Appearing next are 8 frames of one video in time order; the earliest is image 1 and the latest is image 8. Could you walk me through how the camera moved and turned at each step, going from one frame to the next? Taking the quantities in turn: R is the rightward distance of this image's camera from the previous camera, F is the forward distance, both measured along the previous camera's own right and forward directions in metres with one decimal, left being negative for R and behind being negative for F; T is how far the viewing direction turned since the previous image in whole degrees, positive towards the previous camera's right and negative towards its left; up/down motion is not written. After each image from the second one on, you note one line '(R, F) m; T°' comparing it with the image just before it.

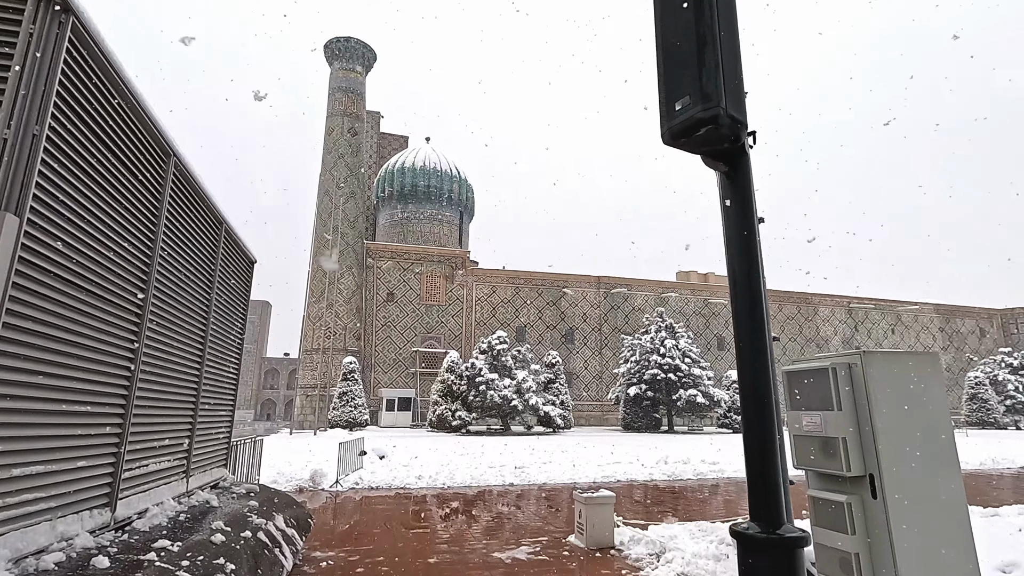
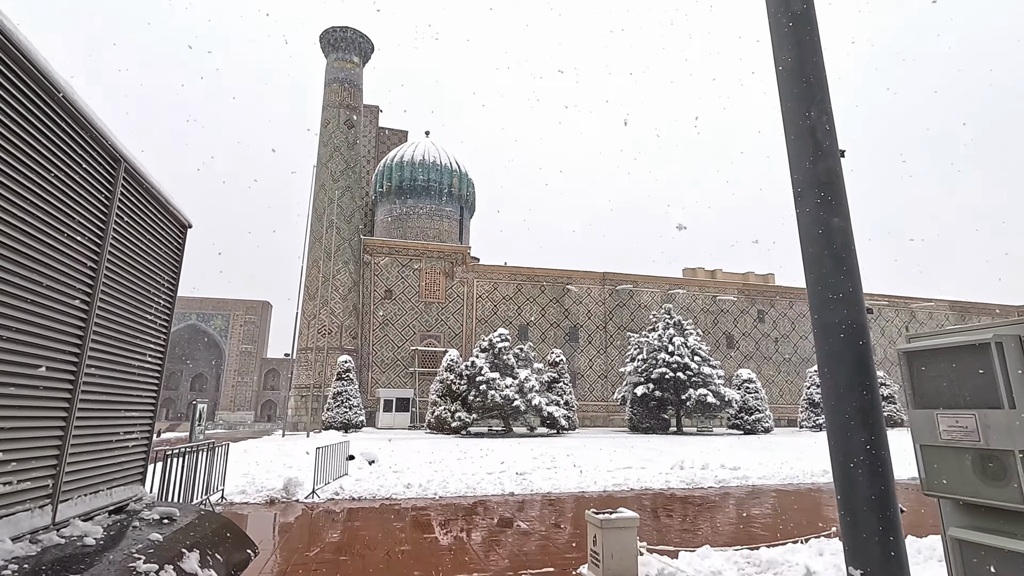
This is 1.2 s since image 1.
(0.0, +0.6) m; 0°
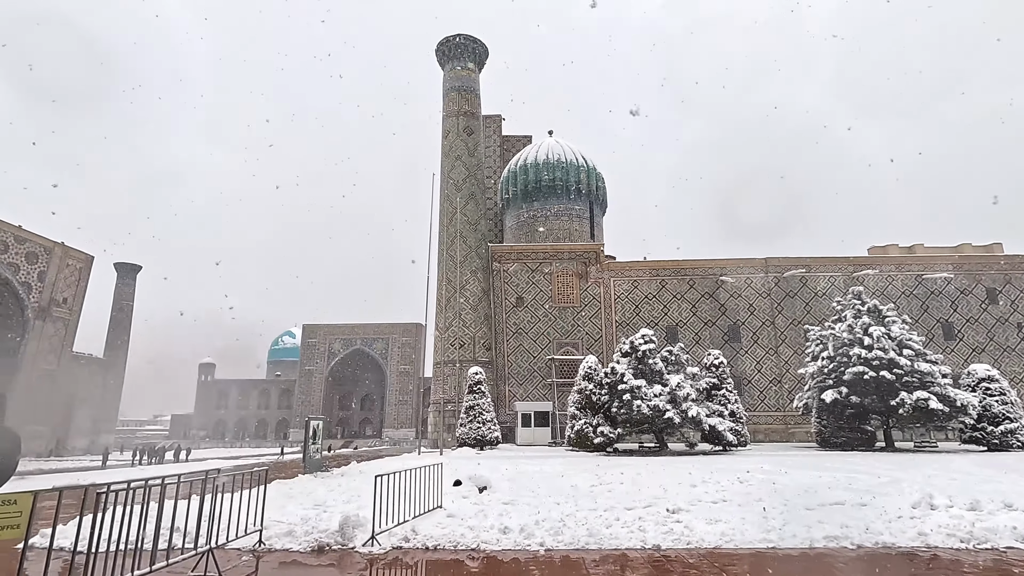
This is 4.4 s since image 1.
(+0.1, +1.6) m; -15°
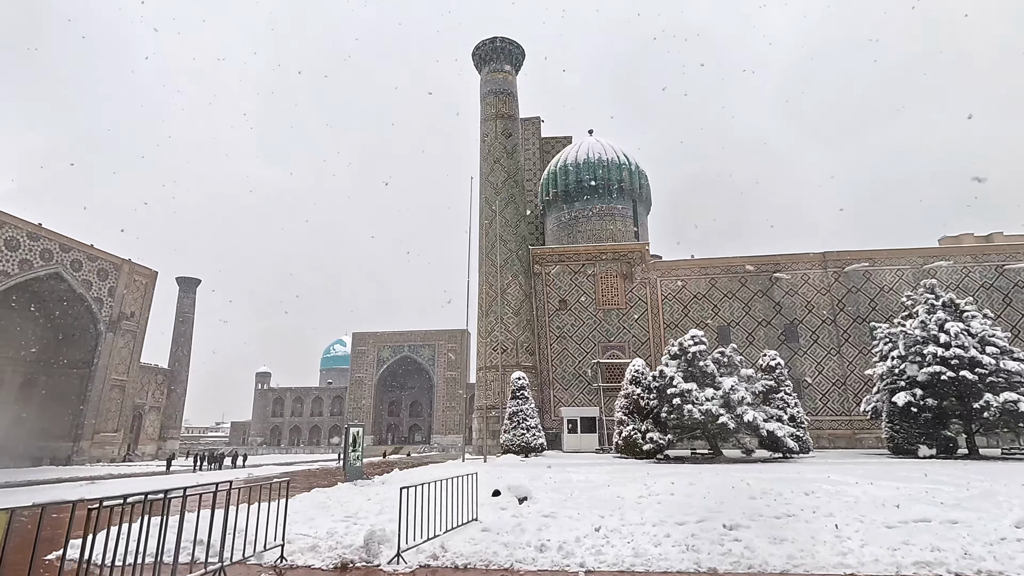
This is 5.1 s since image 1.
(+0.1, +0.3) m; -5°
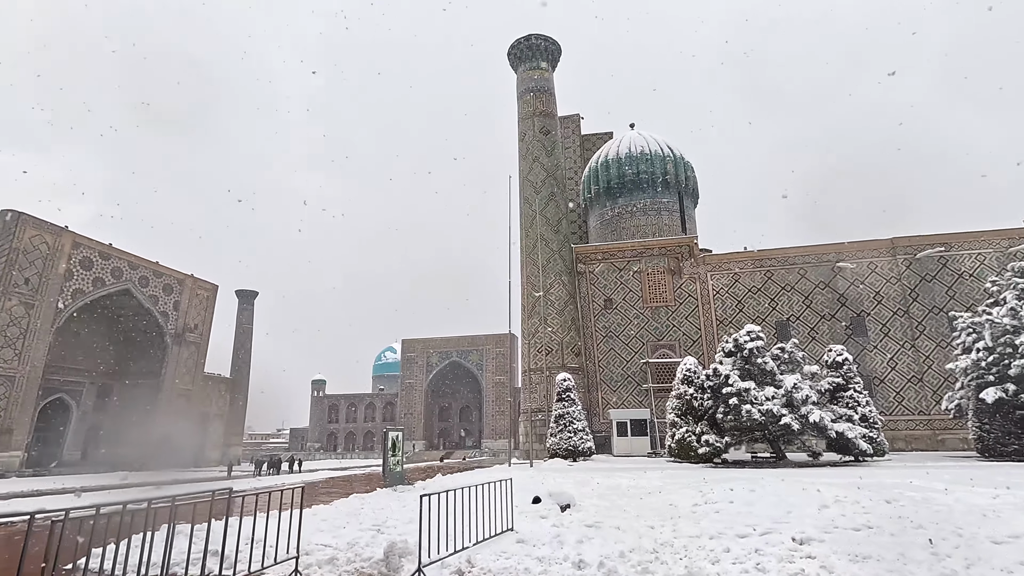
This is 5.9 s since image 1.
(+0.1, +0.3) m; -5°
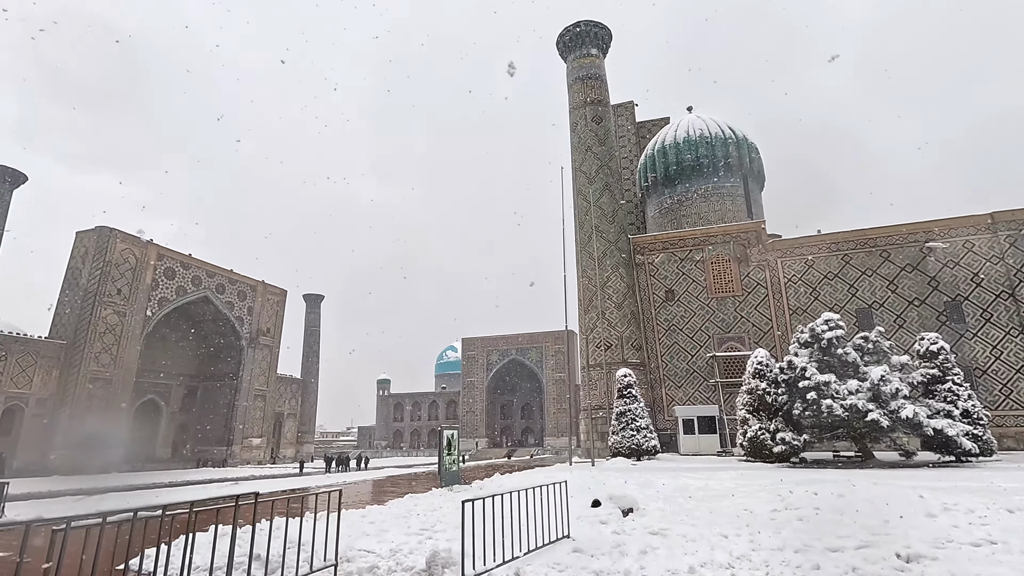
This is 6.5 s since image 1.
(+0.1, +0.3) m; -6°
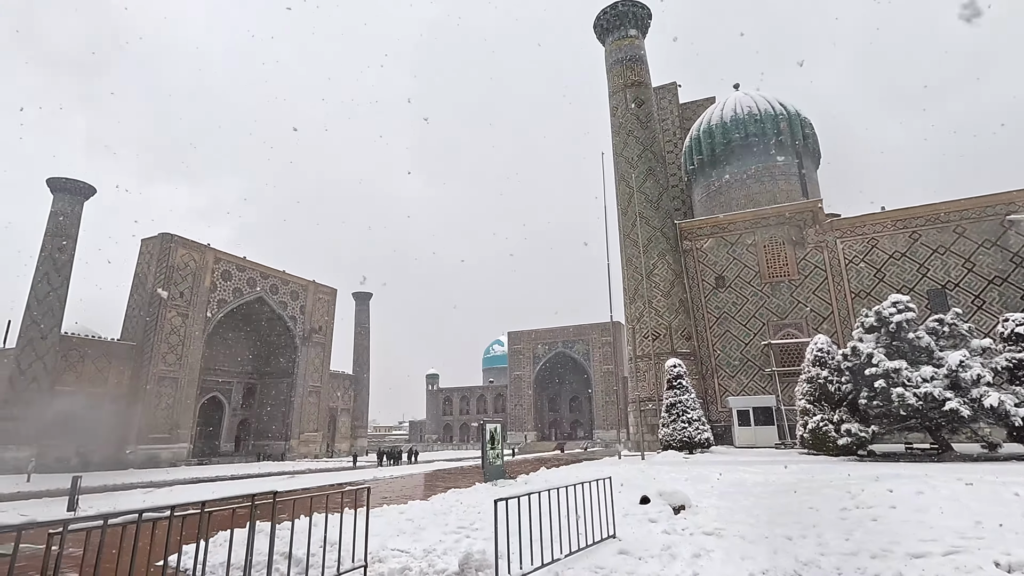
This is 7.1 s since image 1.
(+0.1, +0.2) m; -5°
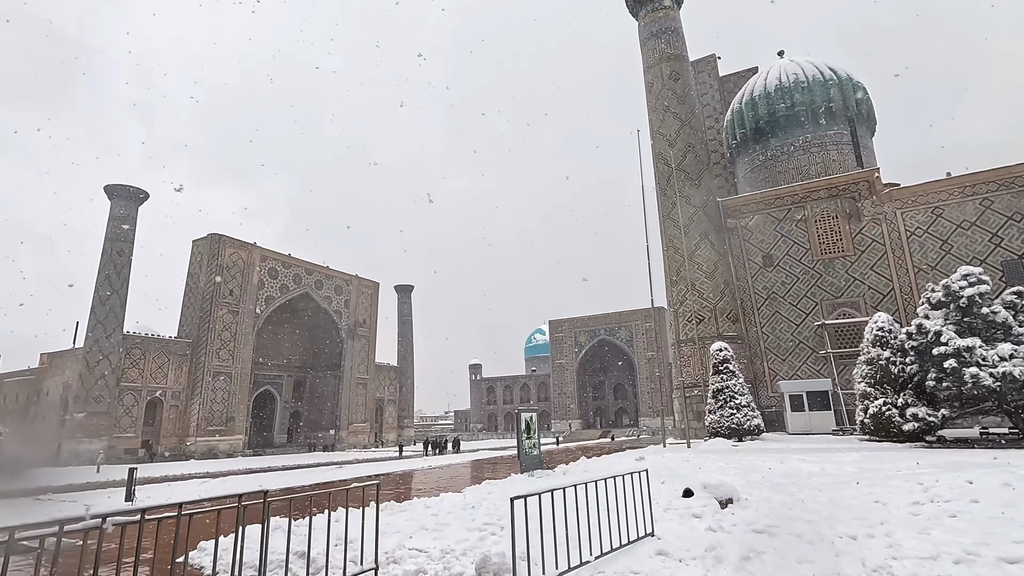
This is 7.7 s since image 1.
(+0.1, +0.3) m; -4°
